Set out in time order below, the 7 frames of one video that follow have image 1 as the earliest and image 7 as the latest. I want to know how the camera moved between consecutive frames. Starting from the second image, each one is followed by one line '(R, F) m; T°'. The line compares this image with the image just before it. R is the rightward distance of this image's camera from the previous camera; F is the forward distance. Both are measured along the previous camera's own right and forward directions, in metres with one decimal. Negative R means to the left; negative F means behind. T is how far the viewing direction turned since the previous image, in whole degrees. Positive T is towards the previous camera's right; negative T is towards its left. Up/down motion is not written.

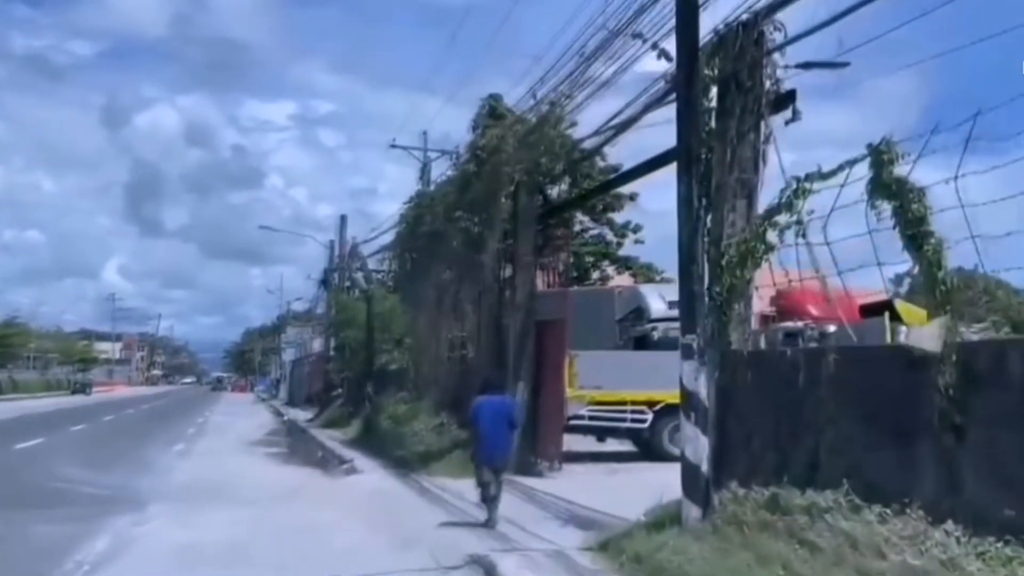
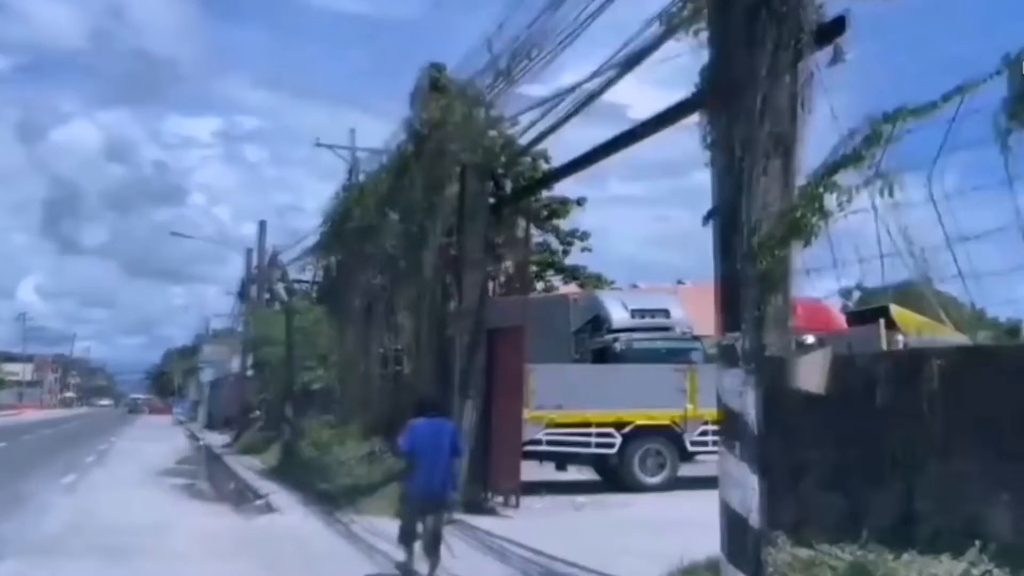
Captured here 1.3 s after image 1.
(-0.2, +2.9) m; +3°
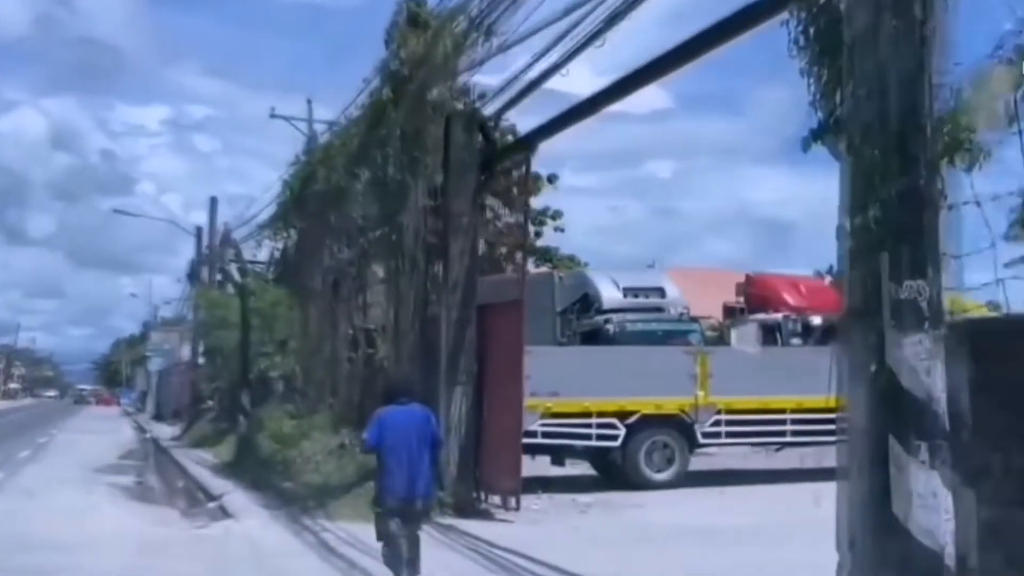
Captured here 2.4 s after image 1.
(-0.5, +2.1) m; +2°
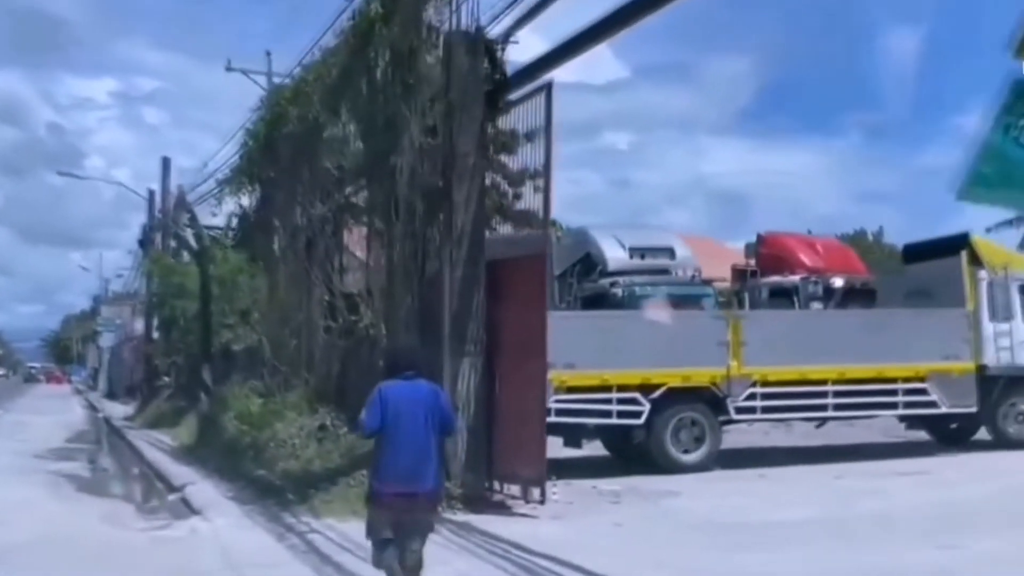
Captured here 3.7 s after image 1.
(-0.6, +2.1) m; +2°
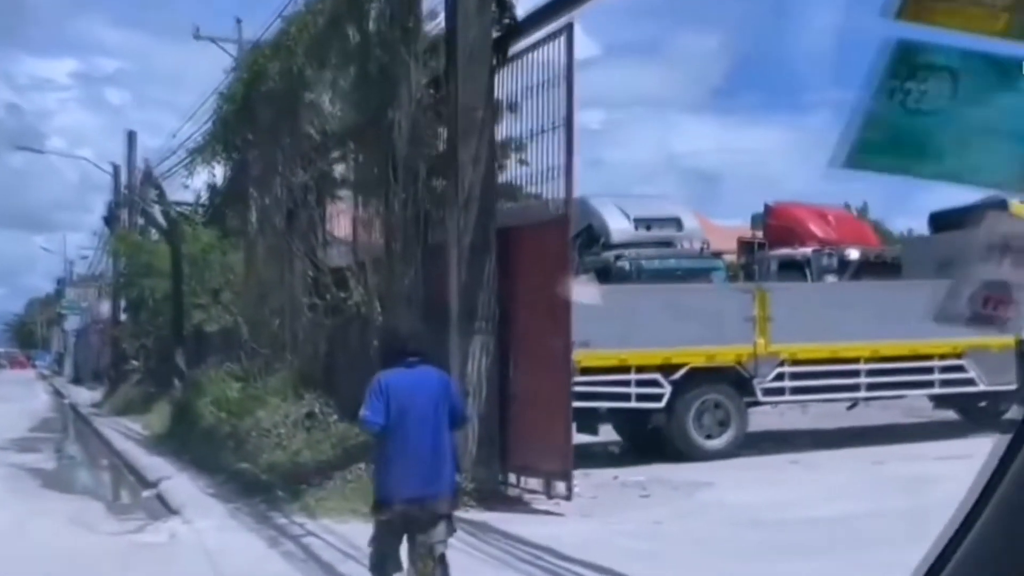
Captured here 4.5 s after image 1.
(-0.4, +1.2) m; +1°
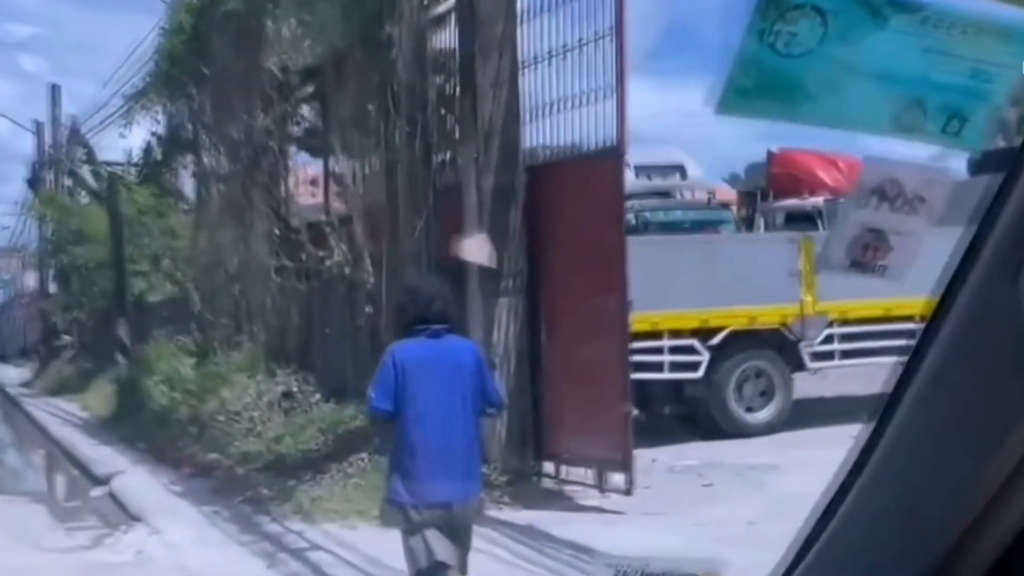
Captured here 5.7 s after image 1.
(-0.7, +1.8) m; +3°
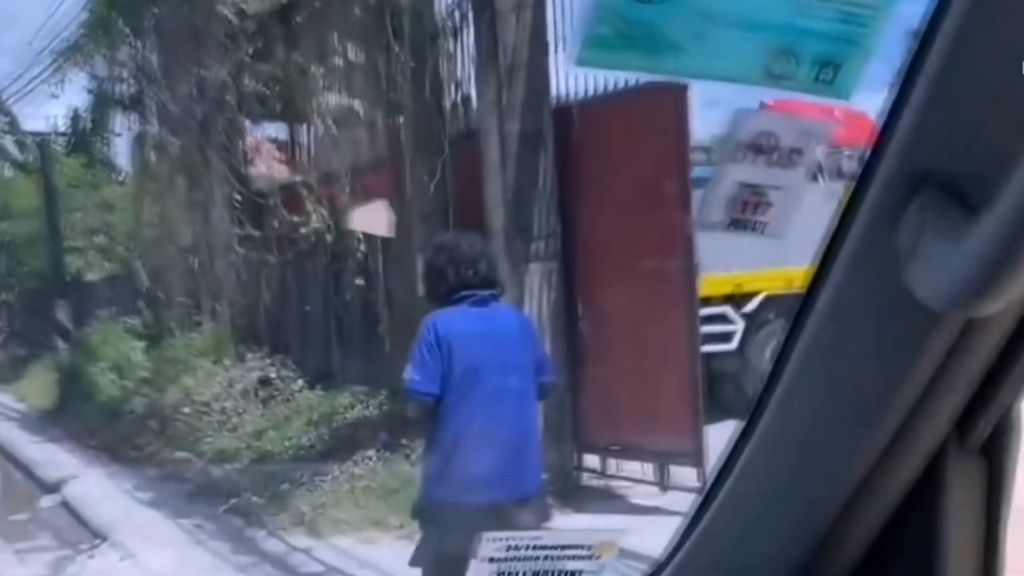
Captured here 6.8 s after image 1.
(-0.6, +1.3) m; +3°
